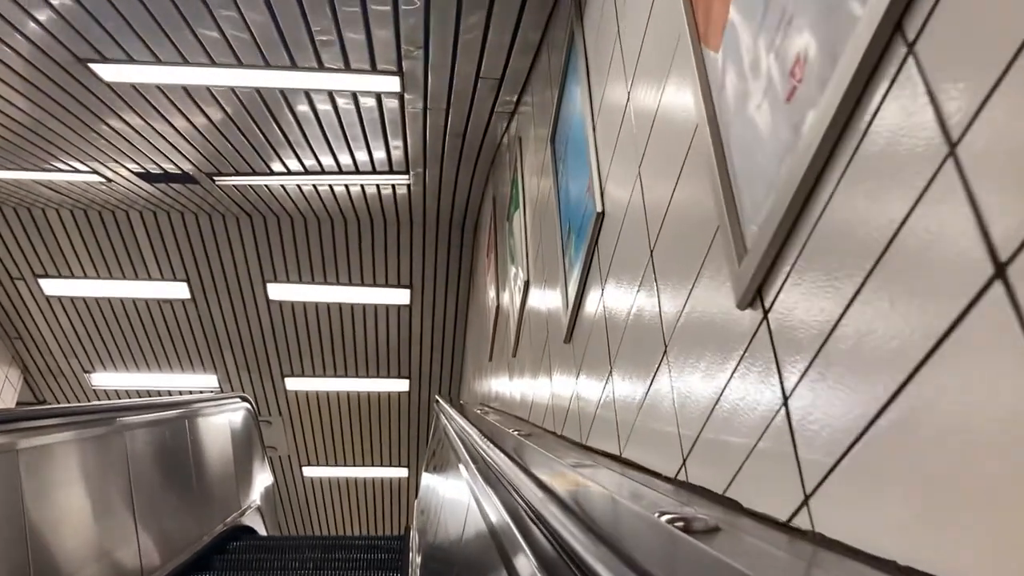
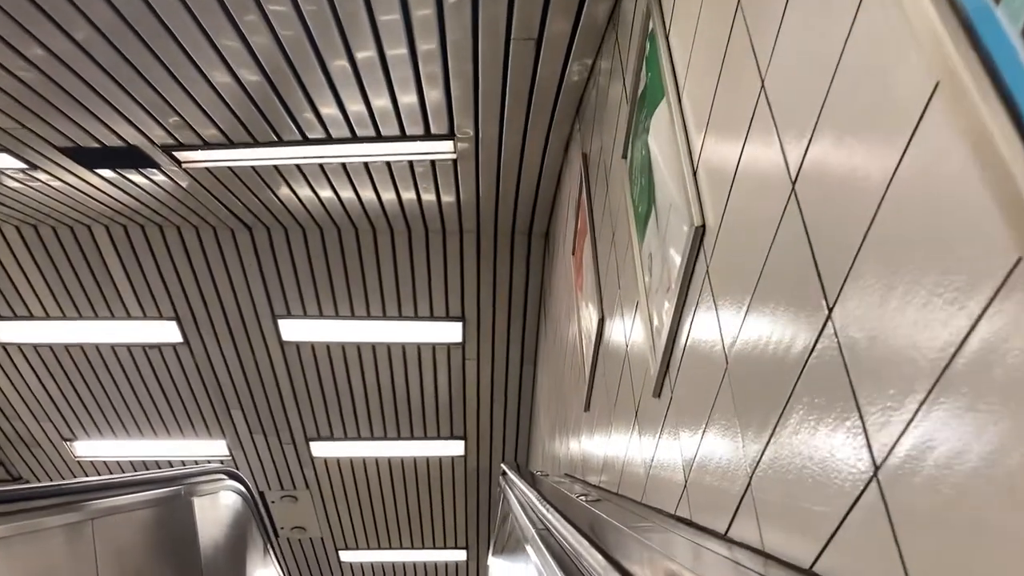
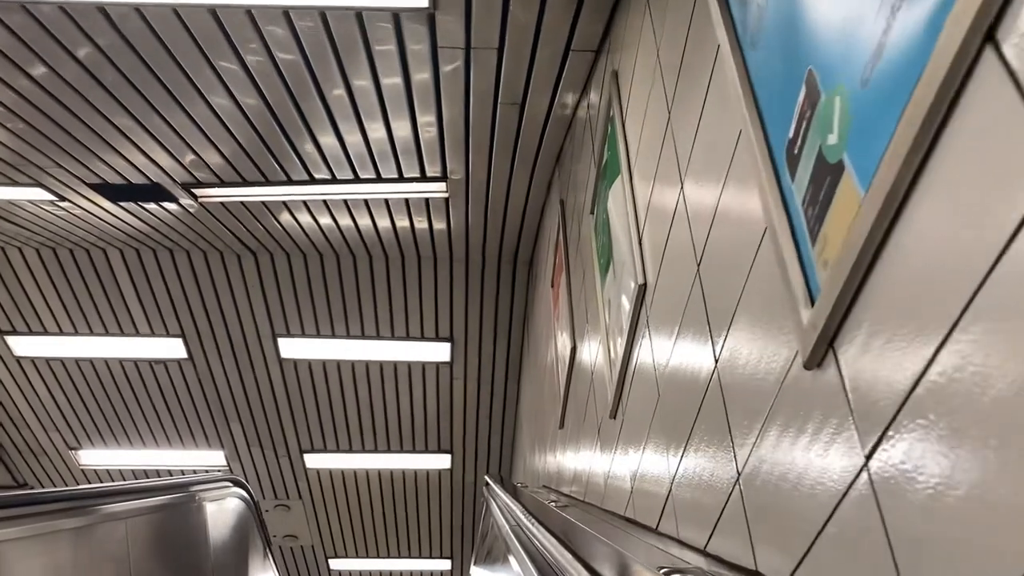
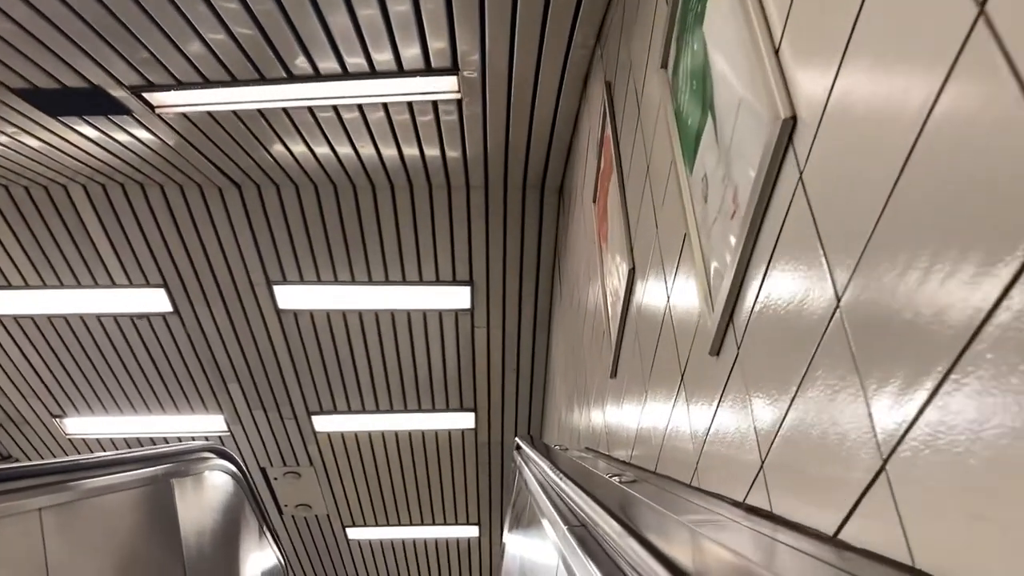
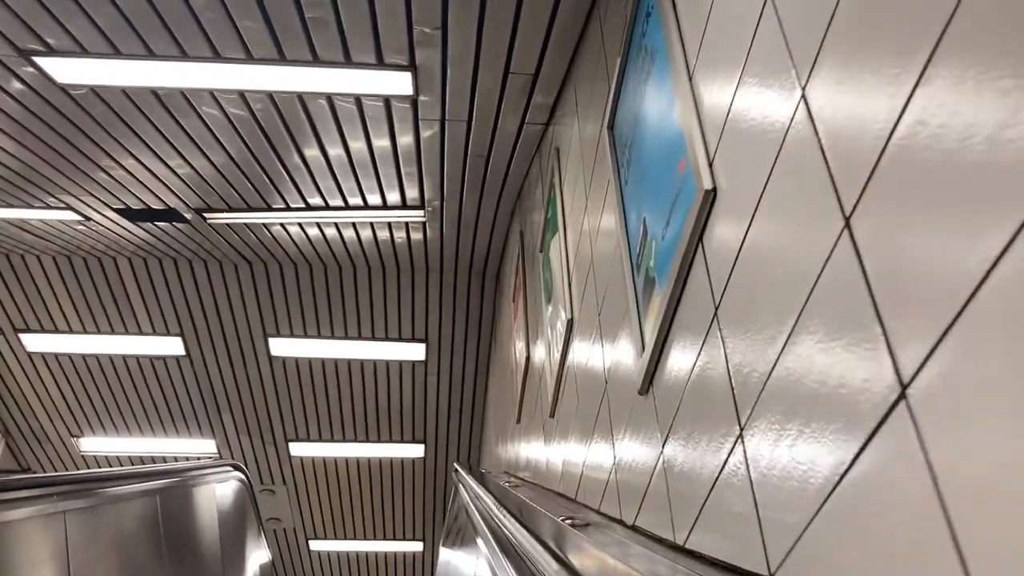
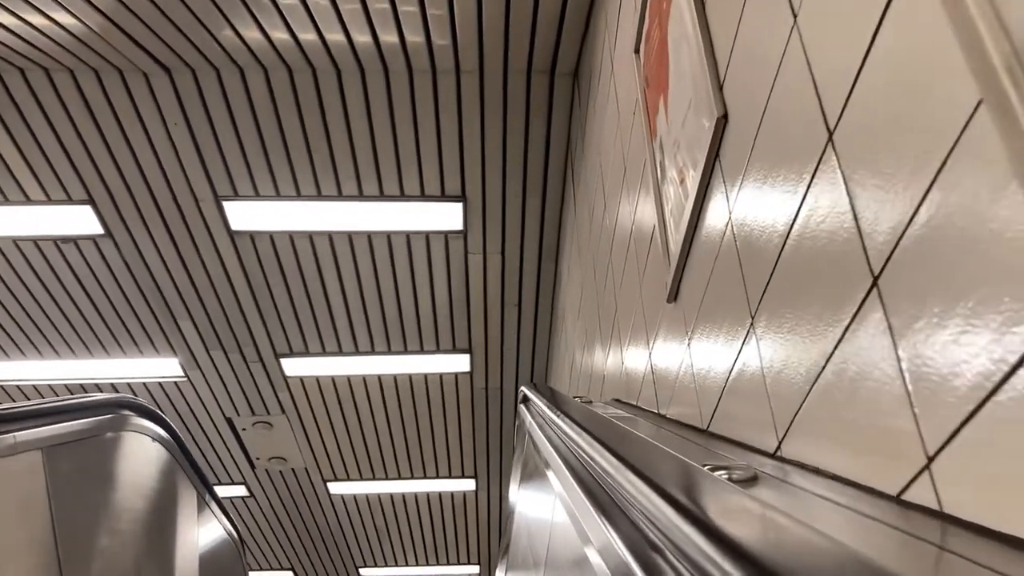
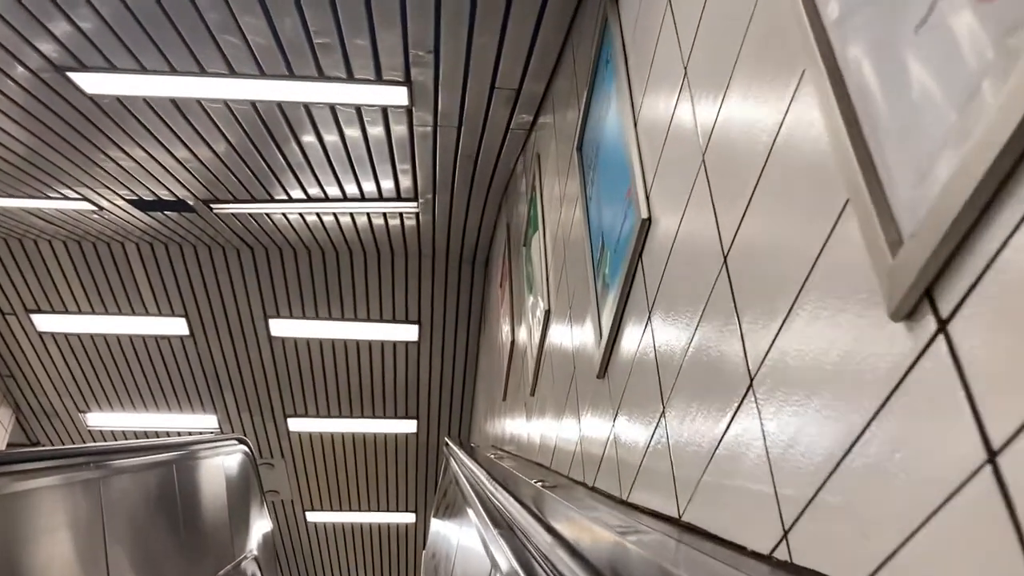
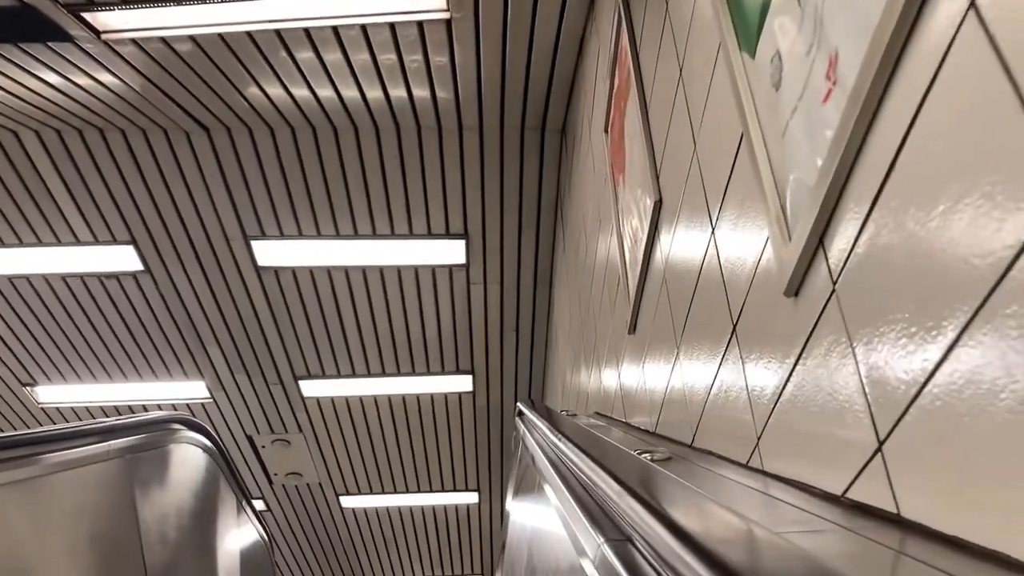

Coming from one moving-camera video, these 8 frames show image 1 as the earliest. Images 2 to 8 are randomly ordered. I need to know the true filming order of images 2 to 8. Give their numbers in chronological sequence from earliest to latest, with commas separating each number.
7, 5, 3, 2, 4, 8, 6
